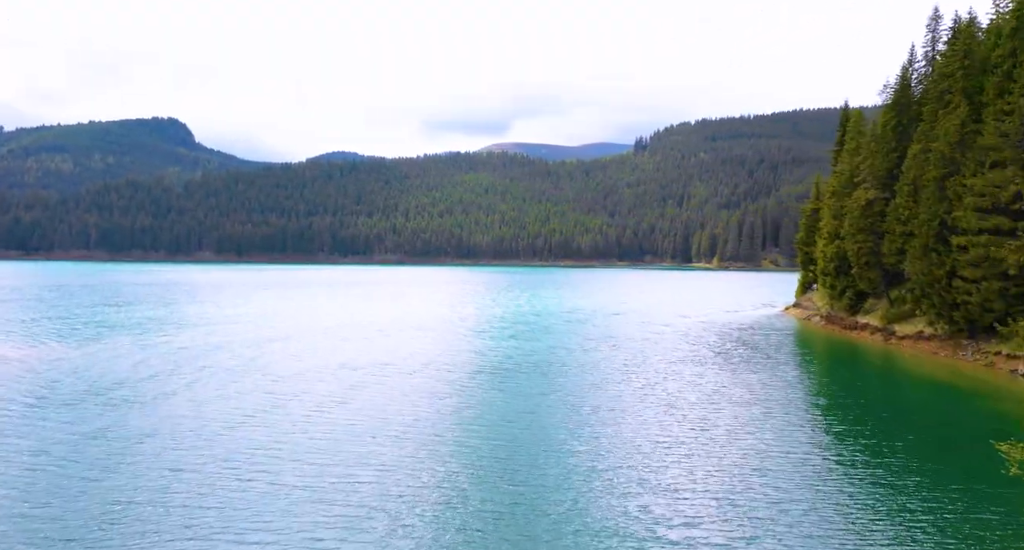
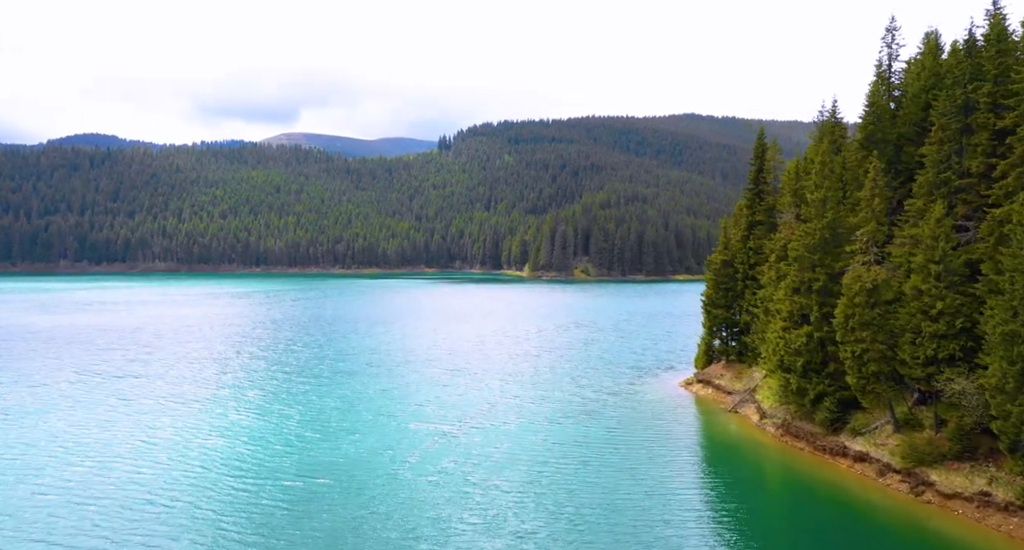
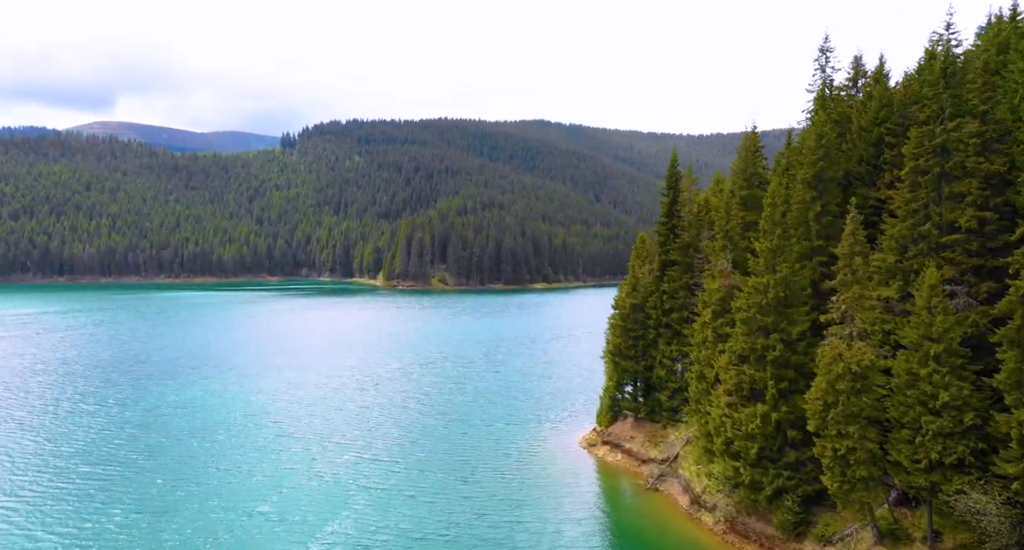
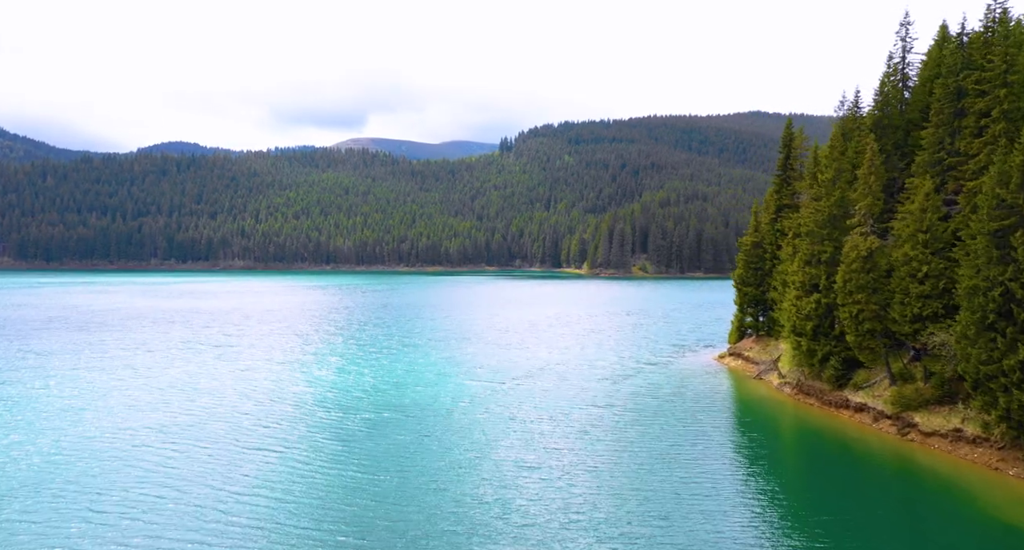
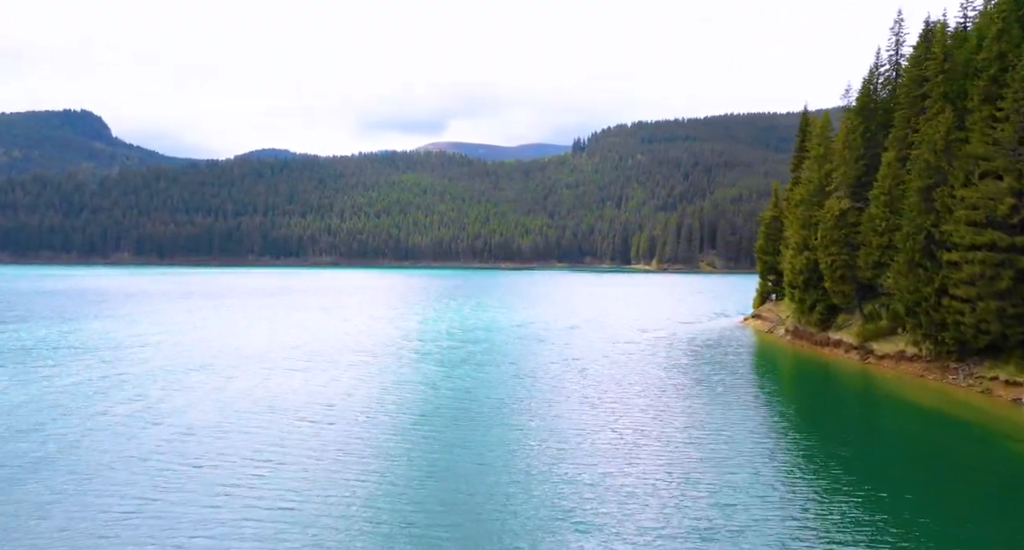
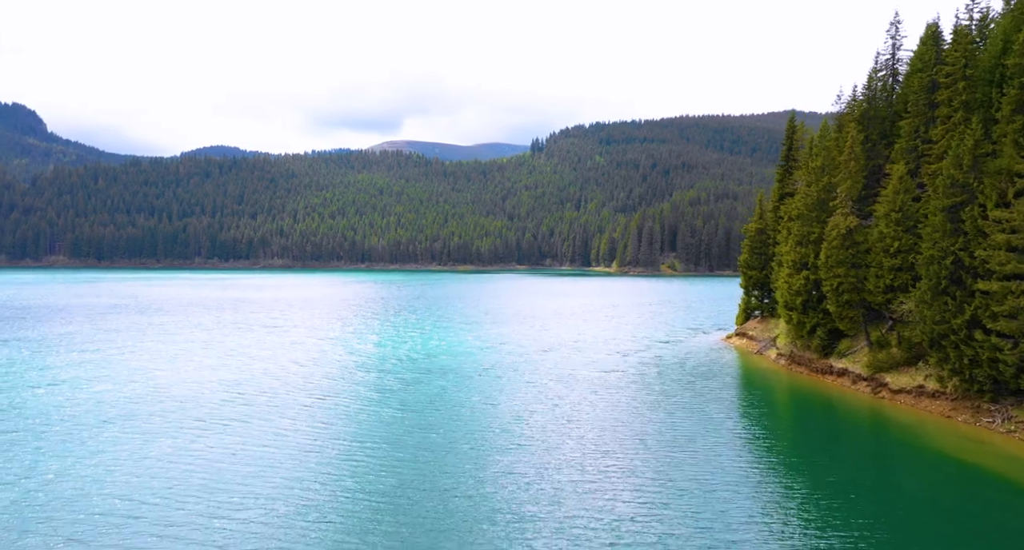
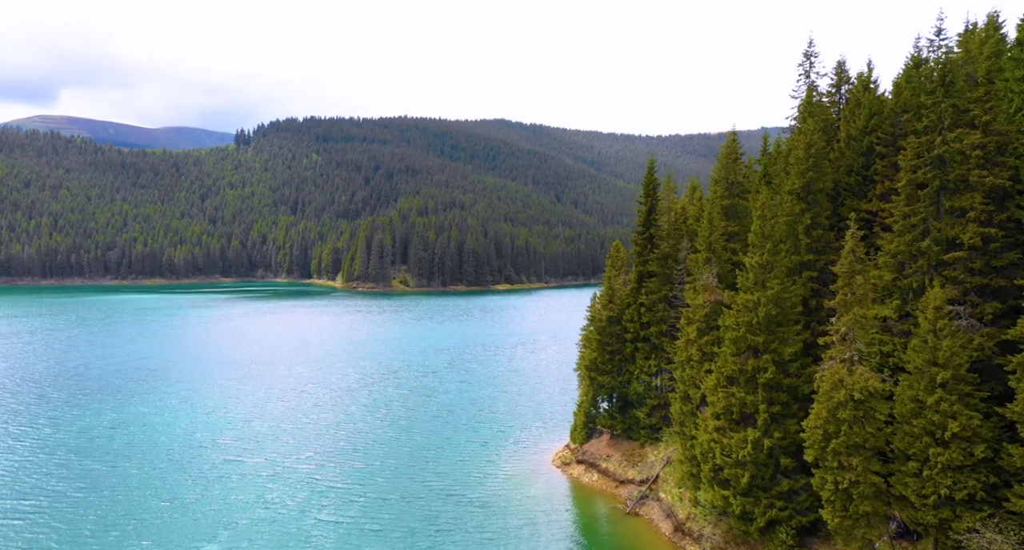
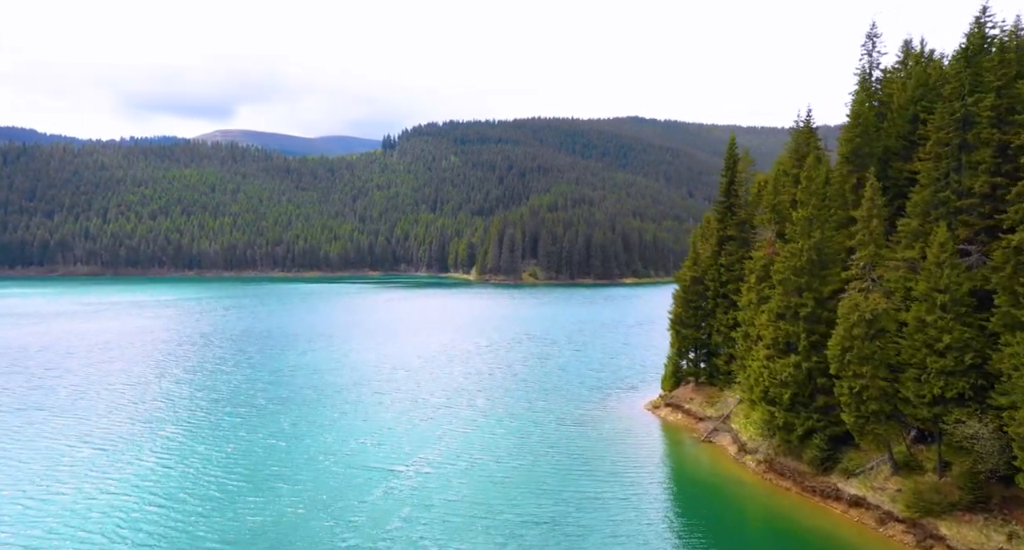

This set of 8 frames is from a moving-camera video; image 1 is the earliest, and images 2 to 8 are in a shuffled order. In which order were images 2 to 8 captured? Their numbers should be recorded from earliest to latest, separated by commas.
5, 6, 4, 2, 8, 3, 7
